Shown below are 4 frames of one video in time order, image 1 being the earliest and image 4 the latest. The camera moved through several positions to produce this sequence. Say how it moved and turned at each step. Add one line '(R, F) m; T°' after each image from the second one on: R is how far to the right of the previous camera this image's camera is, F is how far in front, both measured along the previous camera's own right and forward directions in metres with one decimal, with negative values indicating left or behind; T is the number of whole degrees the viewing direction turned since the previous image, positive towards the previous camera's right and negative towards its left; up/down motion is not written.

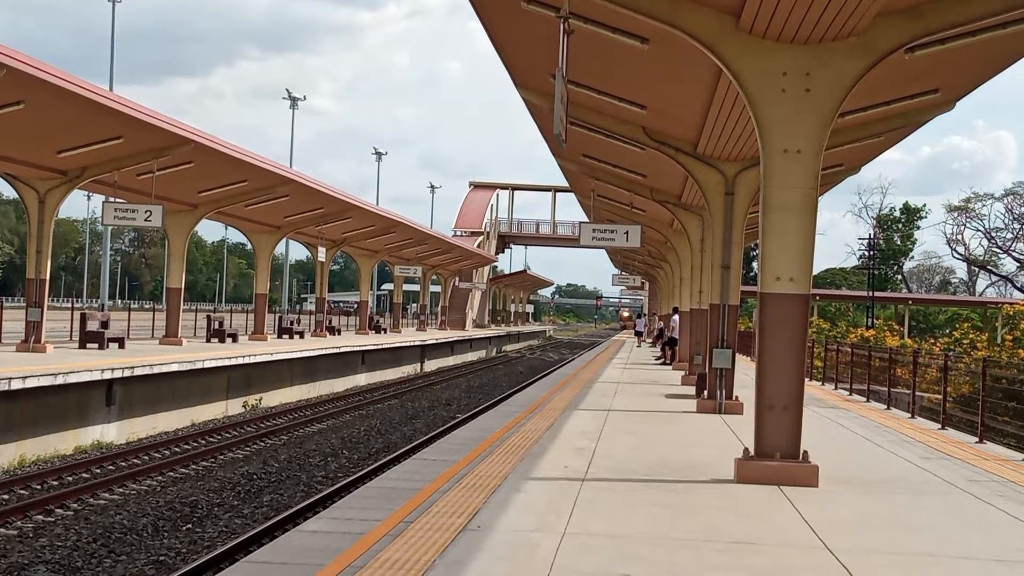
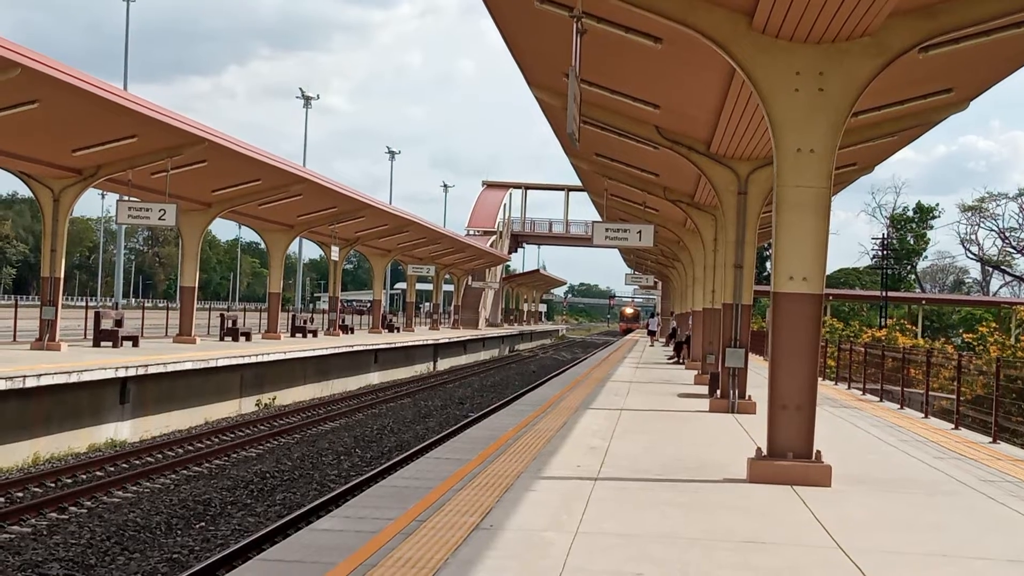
(-0.1, 0.0) m; 0°
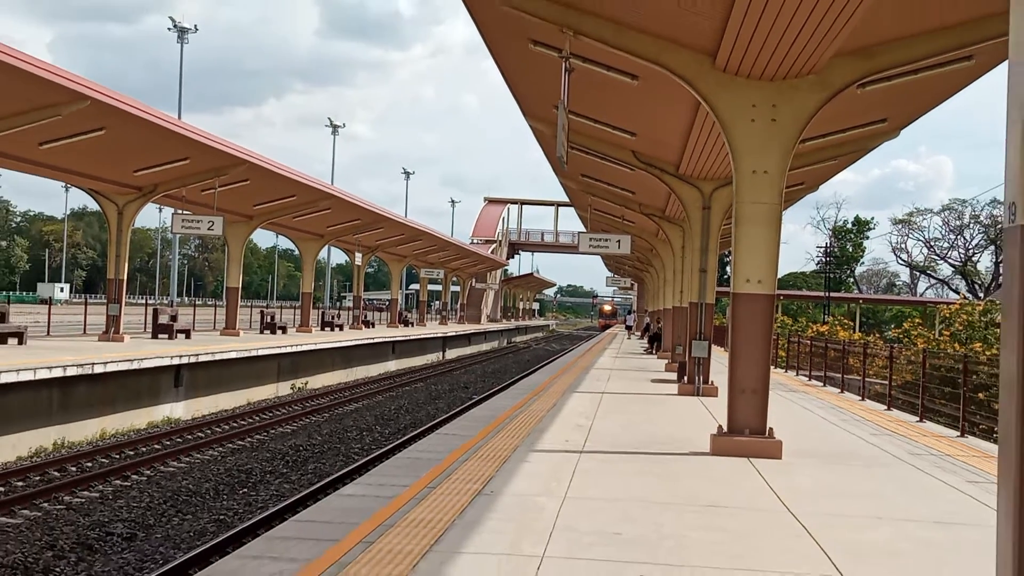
(+0.1, -1.4) m; 0°
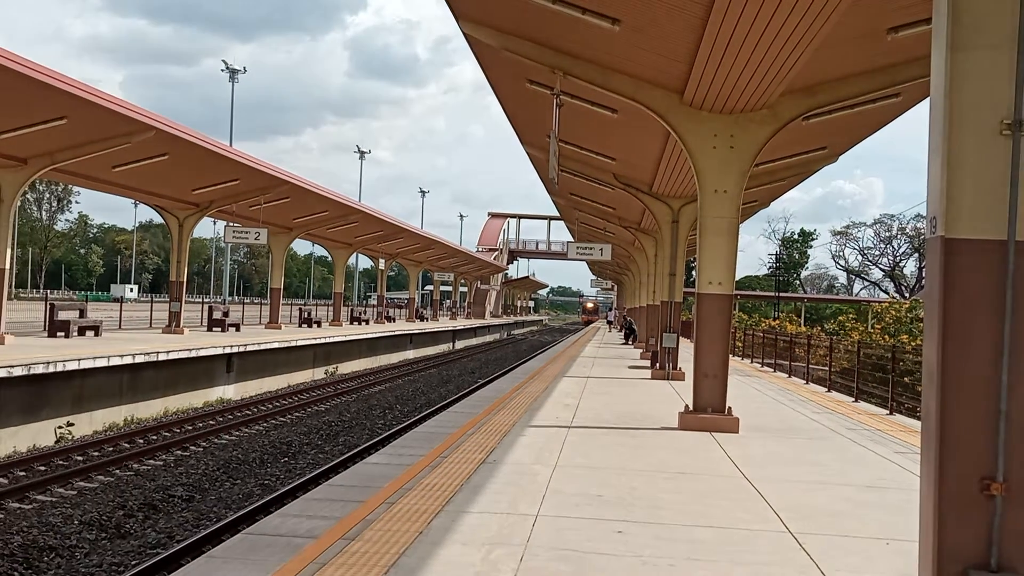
(+0.1, -1.8) m; 0°
